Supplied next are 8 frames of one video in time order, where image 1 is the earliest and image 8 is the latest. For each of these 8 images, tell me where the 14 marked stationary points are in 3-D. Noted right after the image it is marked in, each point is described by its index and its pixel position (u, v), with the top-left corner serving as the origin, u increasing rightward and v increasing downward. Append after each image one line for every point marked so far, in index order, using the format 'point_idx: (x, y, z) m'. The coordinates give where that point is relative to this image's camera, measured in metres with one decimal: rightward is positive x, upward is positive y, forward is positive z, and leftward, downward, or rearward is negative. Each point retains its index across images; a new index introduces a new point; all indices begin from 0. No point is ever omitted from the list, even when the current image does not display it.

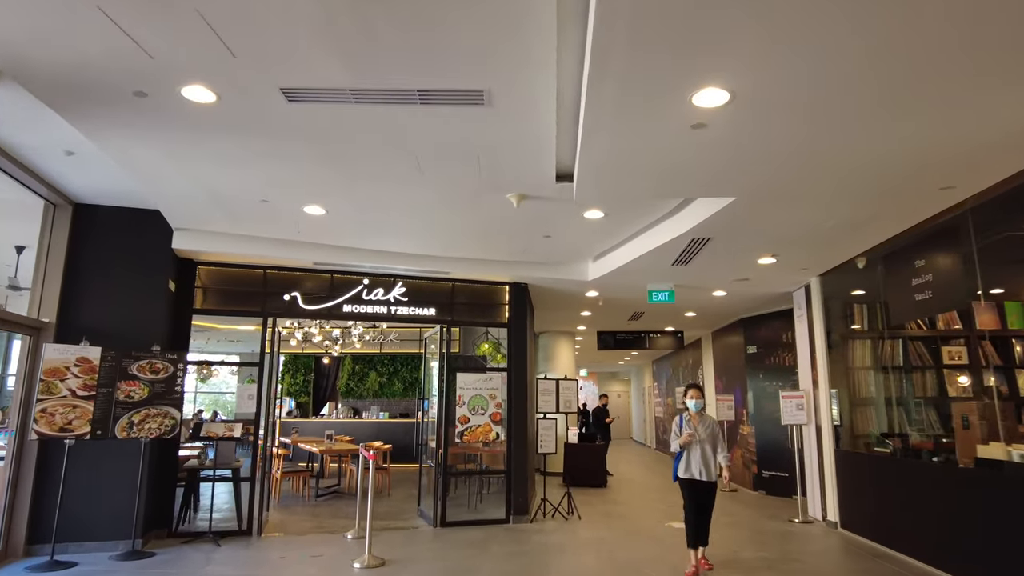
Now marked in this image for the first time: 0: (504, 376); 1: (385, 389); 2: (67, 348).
0: (-0.1, -1.0, +7.7) m
1: (-3.0, -2.4, +15.5) m
2: (-3.6, -0.5, +5.3) m
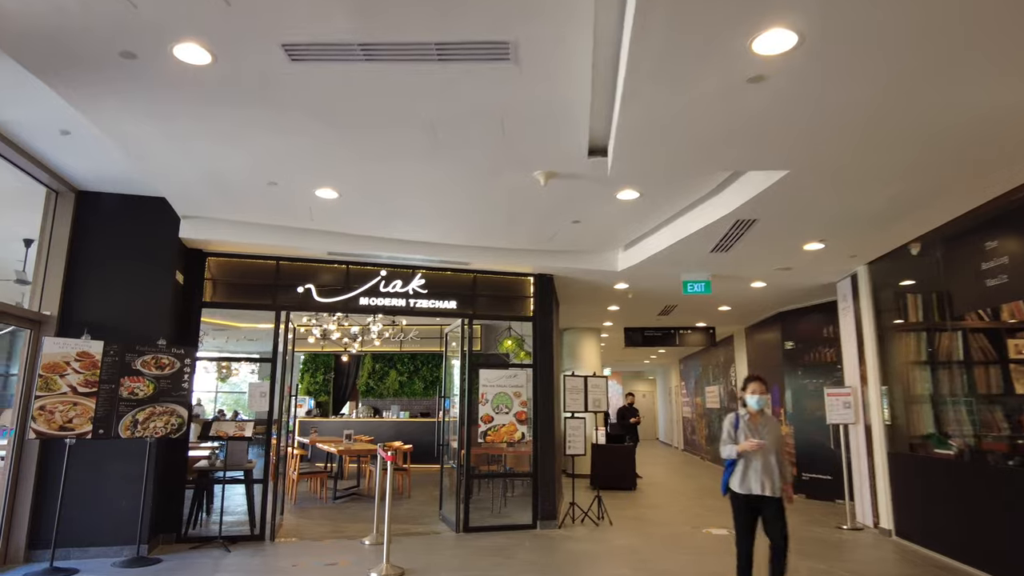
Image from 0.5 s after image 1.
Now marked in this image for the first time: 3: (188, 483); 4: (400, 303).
0: (+0.2, -0.9, +7.2) m
1: (-2.5, -2.4, +15.2) m
2: (-3.4, -0.4, +5.0) m
3: (-3.1, -1.8, +6.1) m
4: (-1.2, -0.2, +6.9) m
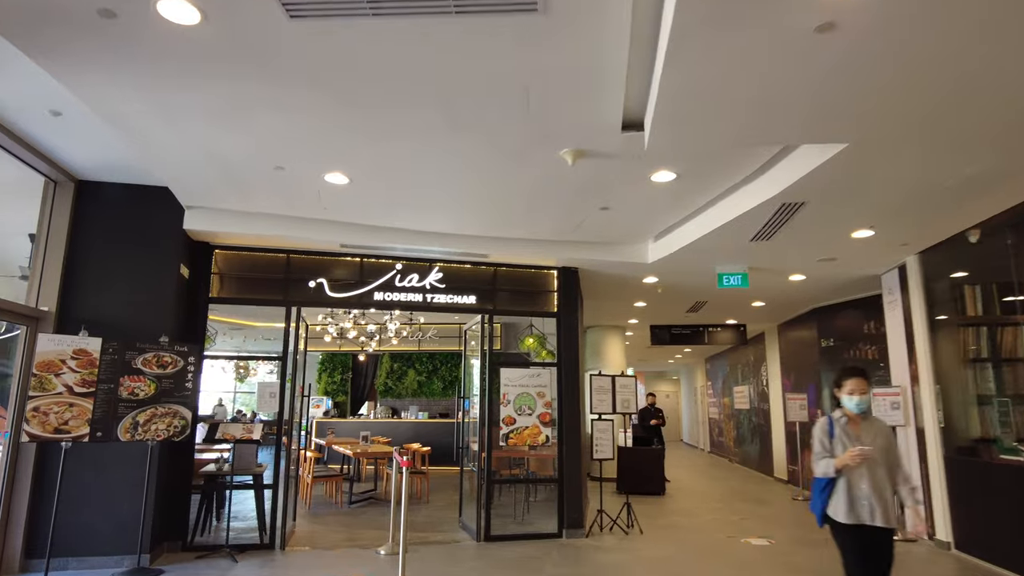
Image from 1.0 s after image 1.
0: (+0.4, -0.9, +6.8) m
1: (-2.0, -2.3, +14.9) m
2: (-3.3, -0.4, +4.7) m
3: (-2.8, -1.8, +5.8) m
4: (-1.0, -0.1, +6.5) m
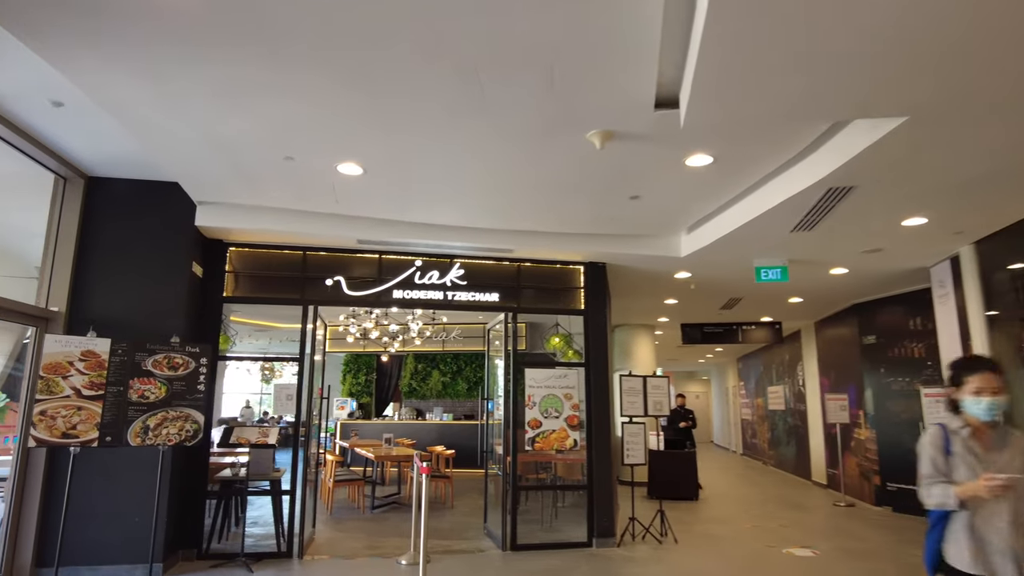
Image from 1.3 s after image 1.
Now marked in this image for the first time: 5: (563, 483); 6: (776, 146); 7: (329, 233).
0: (+0.7, -0.8, +6.5) m
1: (-1.4, -2.3, +14.6) m
2: (-3.1, -0.4, +4.5) m
3: (-2.6, -1.8, +5.6) m
4: (-0.7, -0.1, +6.3) m
5: (+0.5, -1.9, +6.3) m
6: (+1.7, +0.9, +4.1) m
7: (-1.6, +0.5, +5.7) m
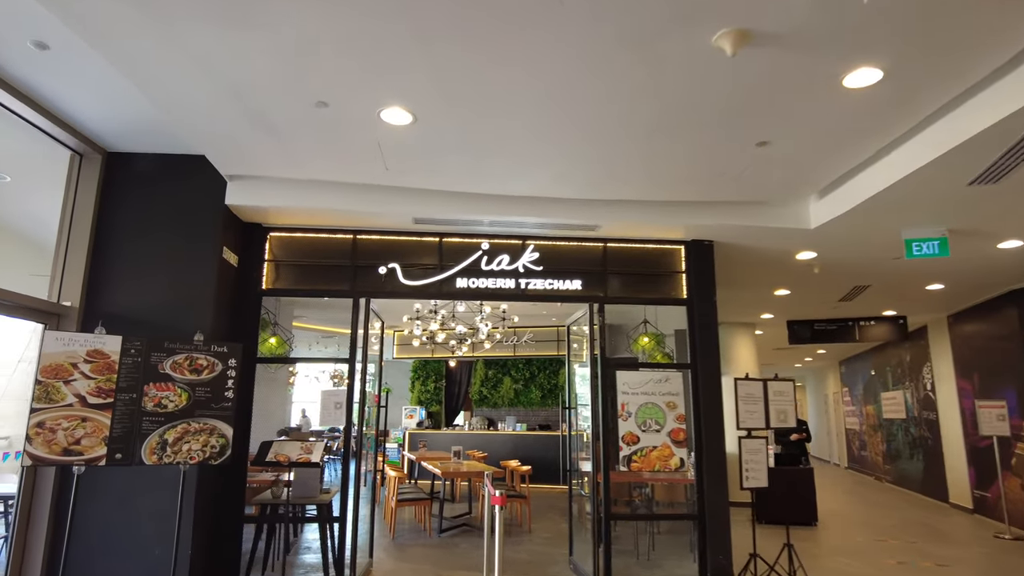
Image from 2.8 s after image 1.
0: (+1.4, -0.7, +5.3) m
1: (+0.2, -2.3, +13.6) m
2: (-2.5, -0.3, +3.8) m
3: (-1.9, -1.7, +4.8) m
4: (0.0, 0.0, +5.3) m
5: (+1.2, -1.8, +5.1) m
6: (+2.1, +1.1, +2.9) m
7: (-1.0, +0.6, +4.8) m
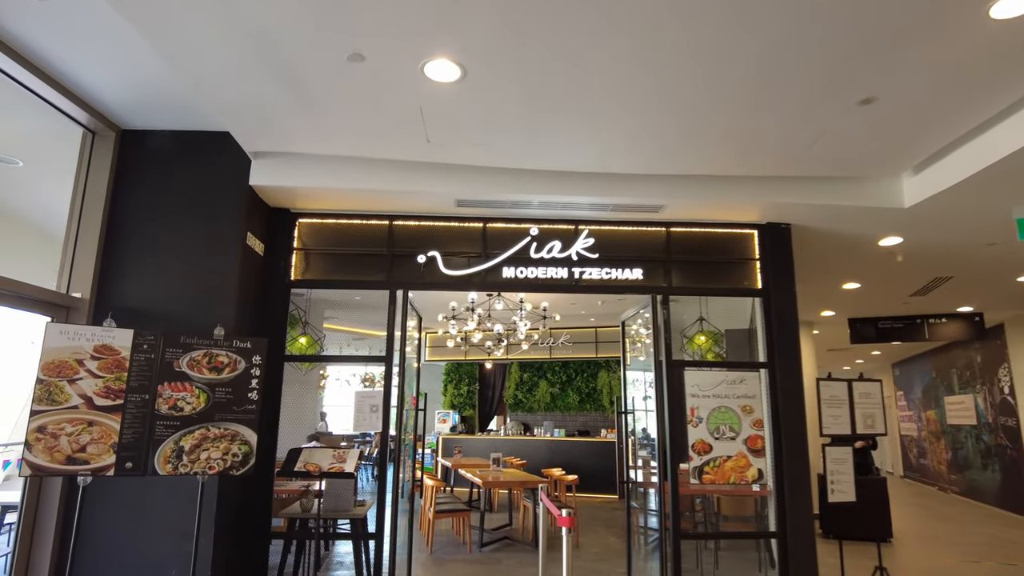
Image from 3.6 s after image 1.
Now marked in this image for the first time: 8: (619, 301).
0: (+1.8, -0.6, +4.7) m
1: (+0.9, -2.3, +13.0) m
2: (-2.2, -0.2, +3.3) m
3: (-1.6, -1.6, +4.3) m
4: (+0.3, +0.1, +4.7) m
5: (+1.6, -1.7, +4.5) m
6: (+2.4, +1.2, +2.2) m
7: (-0.6, +0.6, +4.3) m
8: (+1.6, -0.2, +10.0) m
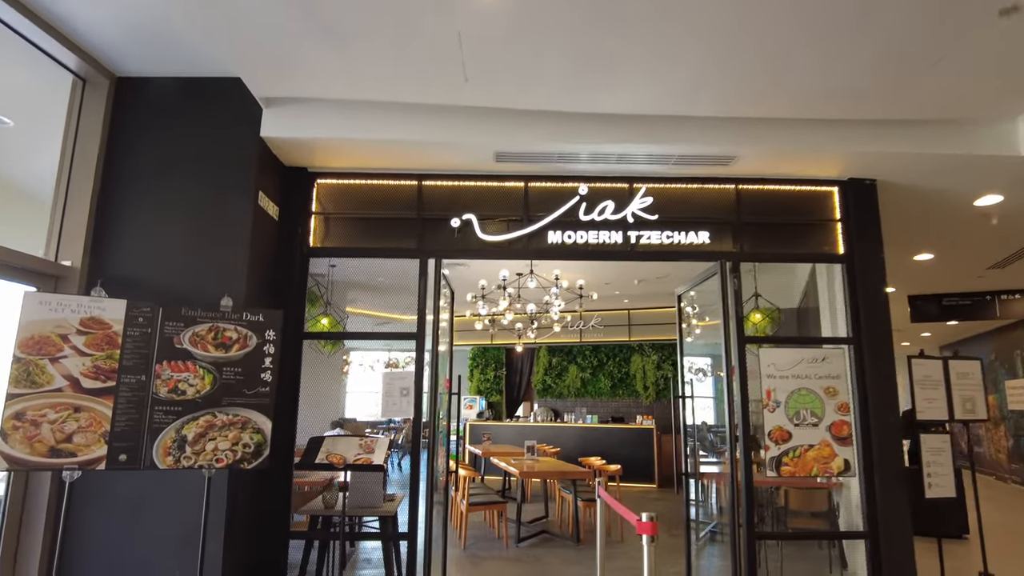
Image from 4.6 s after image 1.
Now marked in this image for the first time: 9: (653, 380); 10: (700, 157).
0: (+2.1, -0.4, +4.1) m
1: (+1.5, -1.9, +12.5) m
2: (-2.0, -0.1, +2.8) m
3: (-1.3, -1.4, +3.8) m
4: (+0.6, +0.3, +4.1) m
5: (+1.9, -1.5, +4.0) m
6: (+2.6, +1.3, +1.6) m
7: (-0.3, +0.8, +3.8) m
8: (+2.1, +0.1, +9.4) m
9: (+2.6, -1.7, +11.9) m
10: (+1.1, +0.8, +4.0) m
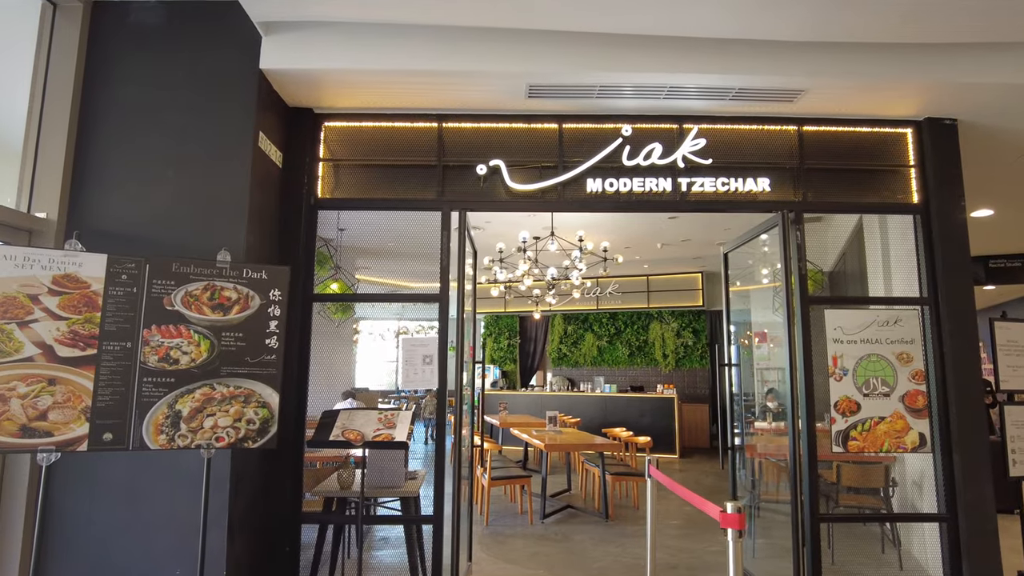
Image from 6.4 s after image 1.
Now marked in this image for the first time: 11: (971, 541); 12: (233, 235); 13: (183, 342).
0: (+2.3, -0.1, +3.7) m
1: (+1.8, -1.3, +12.1) m
2: (-1.8, +0.1, +2.4) m
3: (-1.1, -1.2, +3.4) m
4: (+0.8, +0.6, +3.7) m
5: (+2.1, -1.2, +3.5) m
6: (+2.7, +1.5, +1.0) m
7: (-0.2, +1.1, +3.3) m
8: (+2.3, +0.6, +8.9) m
9: (+2.9, -1.1, +11.4) m
10: (+1.3, +1.0, +3.5) m
11: (+2.4, -1.3, +3.5) m
12: (-1.3, +0.2, +3.1) m
13: (-1.3, -0.2, +2.6) m
